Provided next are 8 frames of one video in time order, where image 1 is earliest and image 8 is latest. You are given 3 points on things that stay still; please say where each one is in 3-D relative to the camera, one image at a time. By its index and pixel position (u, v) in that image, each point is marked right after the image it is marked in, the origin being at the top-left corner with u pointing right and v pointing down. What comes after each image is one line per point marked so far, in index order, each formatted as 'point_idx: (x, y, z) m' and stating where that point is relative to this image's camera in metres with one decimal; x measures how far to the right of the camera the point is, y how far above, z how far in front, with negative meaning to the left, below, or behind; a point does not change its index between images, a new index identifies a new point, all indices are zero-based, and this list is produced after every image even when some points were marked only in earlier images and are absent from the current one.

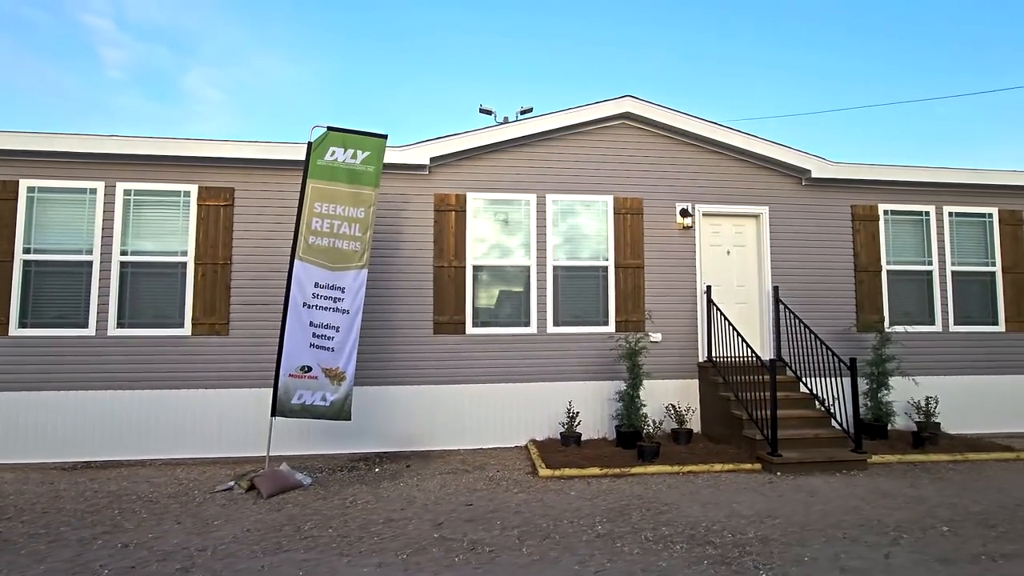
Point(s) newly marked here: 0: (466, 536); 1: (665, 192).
0: (-0.4, -2.3, +4.8) m
1: (+2.6, +1.6, +8.8) m
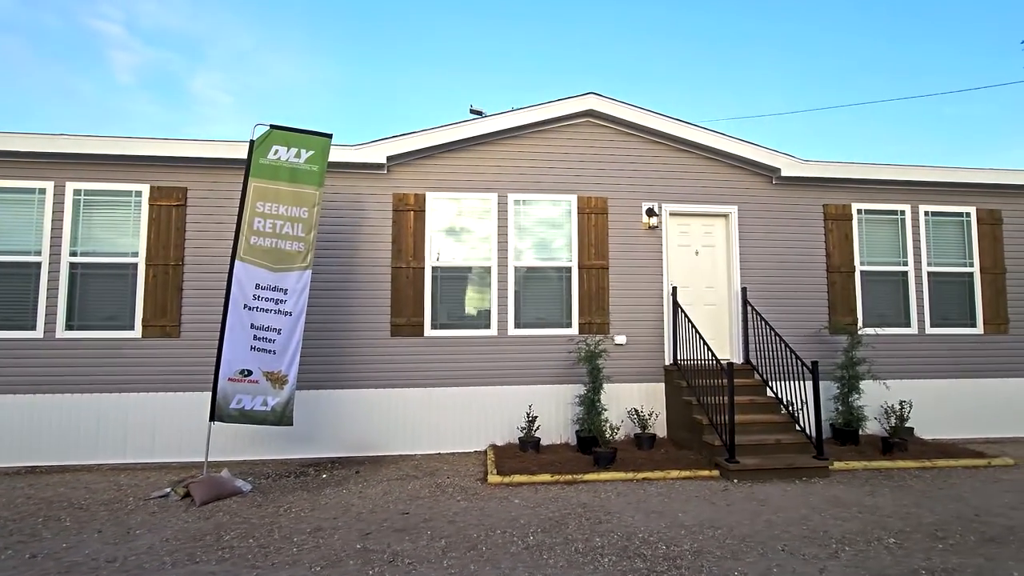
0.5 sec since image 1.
0: (-1.1, -2.3, +4.6) m
1: (+2.0, +1.6, +8.6) m
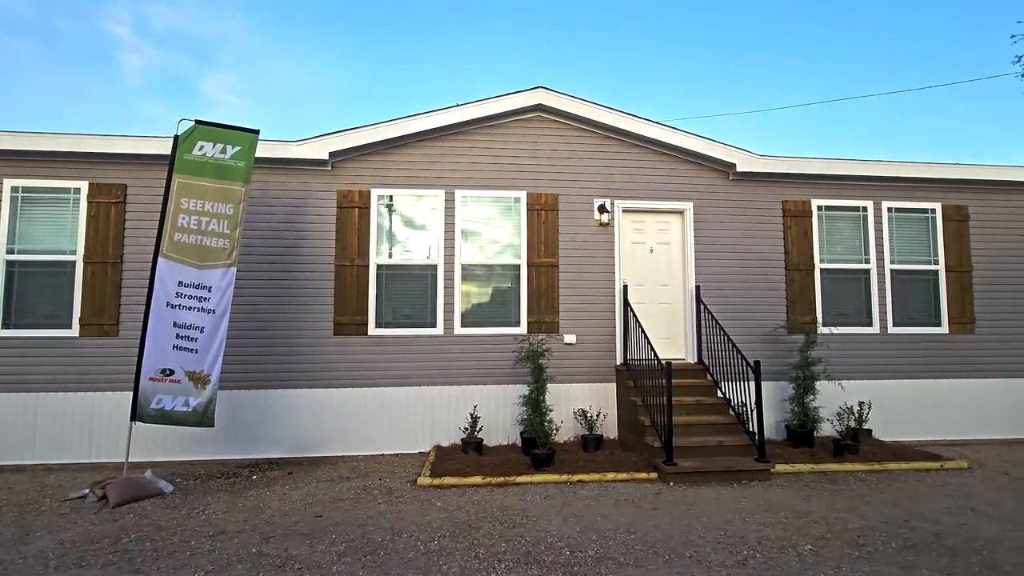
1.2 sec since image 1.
0: (-2.0, -2.3, +4.5) m
1: (+1.1, +1.6, +8.4) m
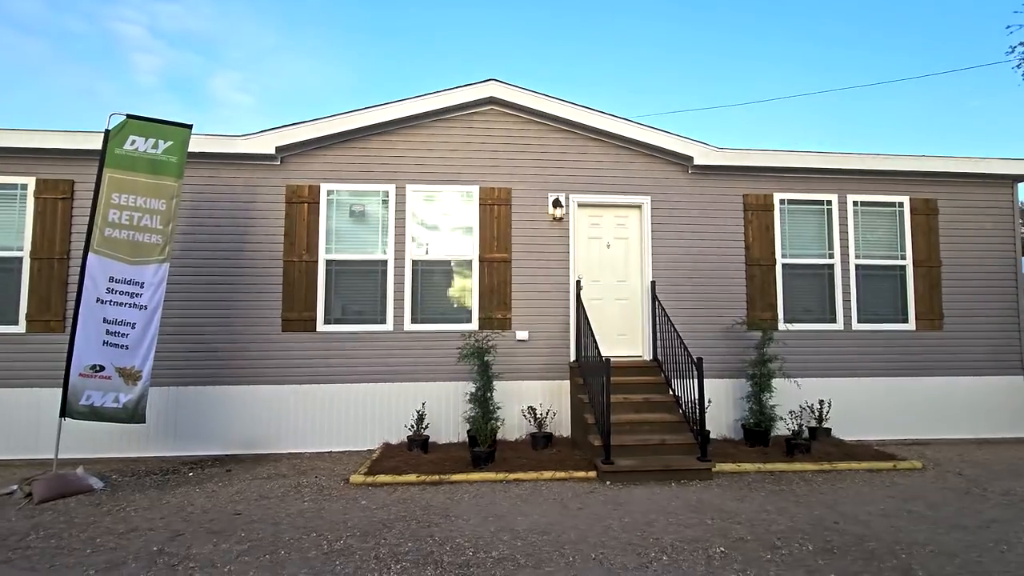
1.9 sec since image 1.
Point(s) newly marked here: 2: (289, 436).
0: (-2.8, -2.2, +4.4) m
1: (+0.4, +1.7, +8.3) m
2: (-3.3, -2.2, +7.6) m
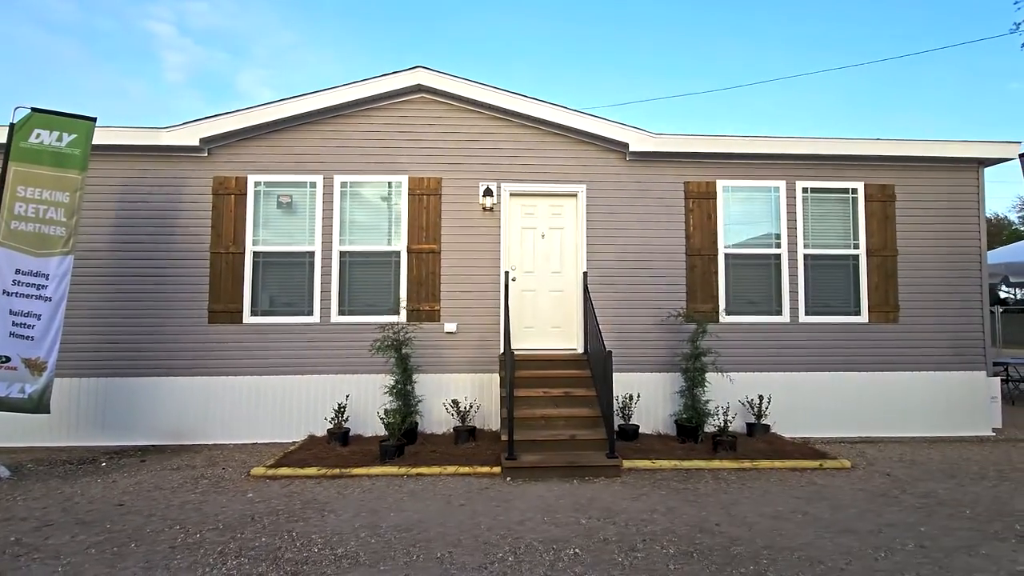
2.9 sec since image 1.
0: (-4.0, -2.2, +4.4) m
1: (-0.7, +1.8, +8.1) m
2: (-4.4, -2.1, +7.6) m
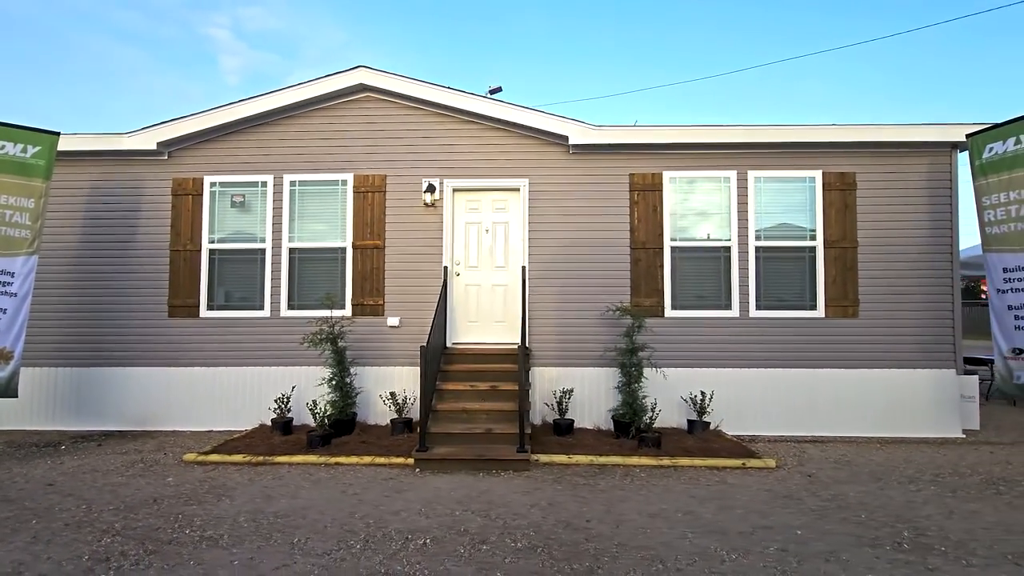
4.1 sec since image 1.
0: (-5.2, -2.1, +4.9) m
1: (-1.6, +1.9, +8.2) m
2: (-5.3, -2.0, +8.1) m
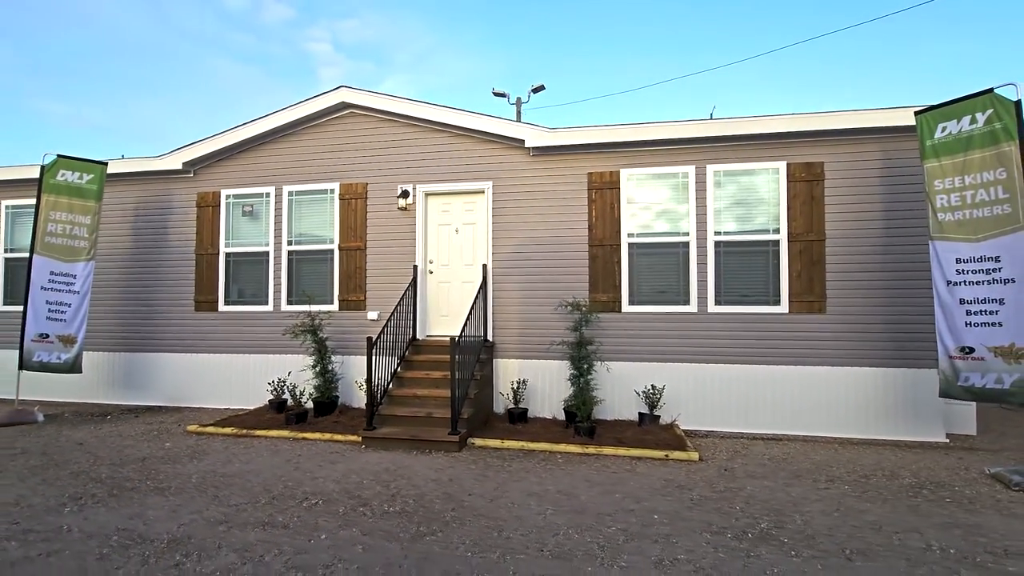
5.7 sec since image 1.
0: (-6.2, -2.1, +6.3) m
1: (-2.1, +2.0, +9.0) m
2: (-5.8, -2.0, +9.5) m
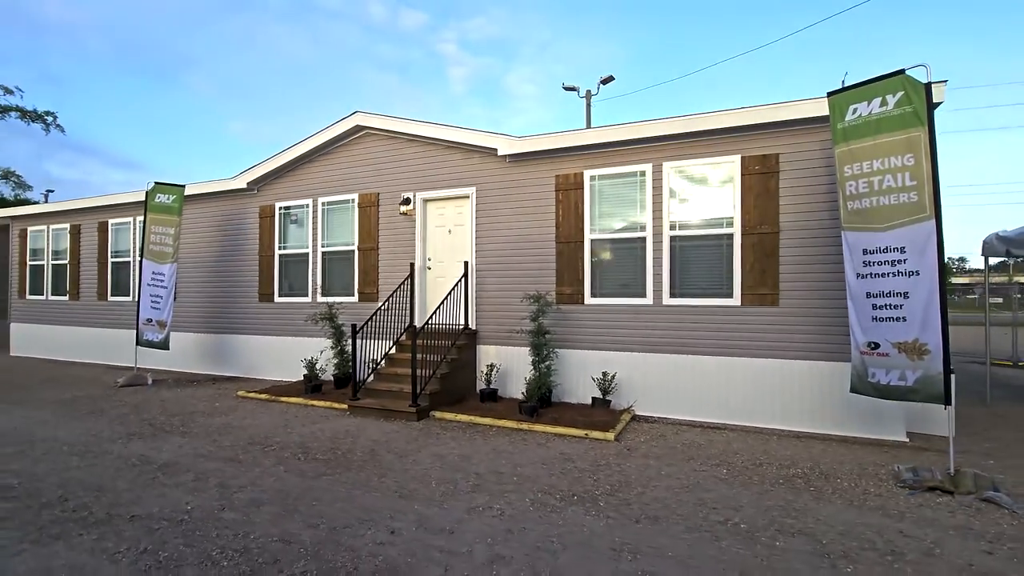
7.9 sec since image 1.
0: (-6.9, -2.1, +8.8) m
1: (-2.3, +2.1, +10.5) m
2: (-5.7, -1.8, +11.9) m
